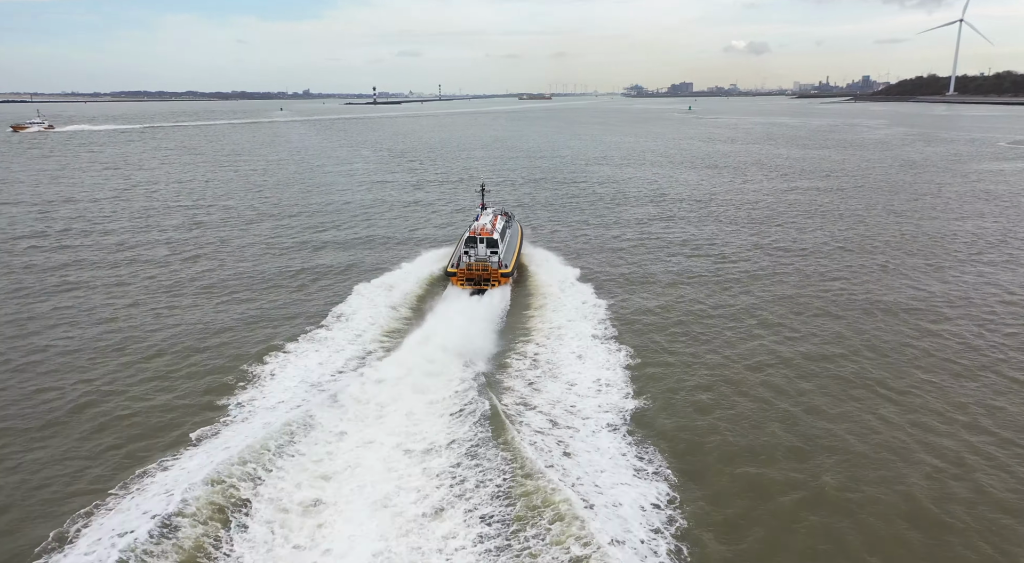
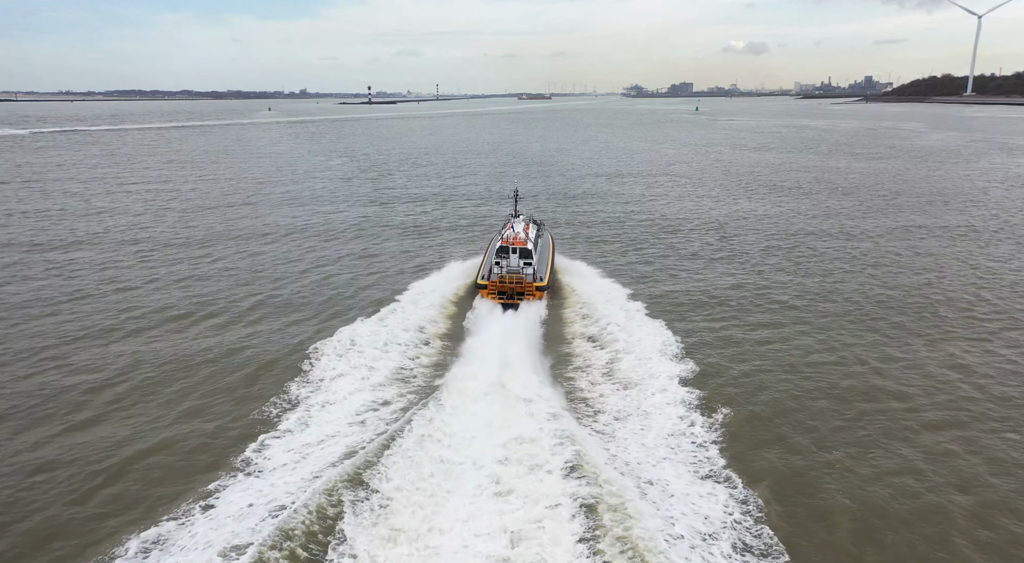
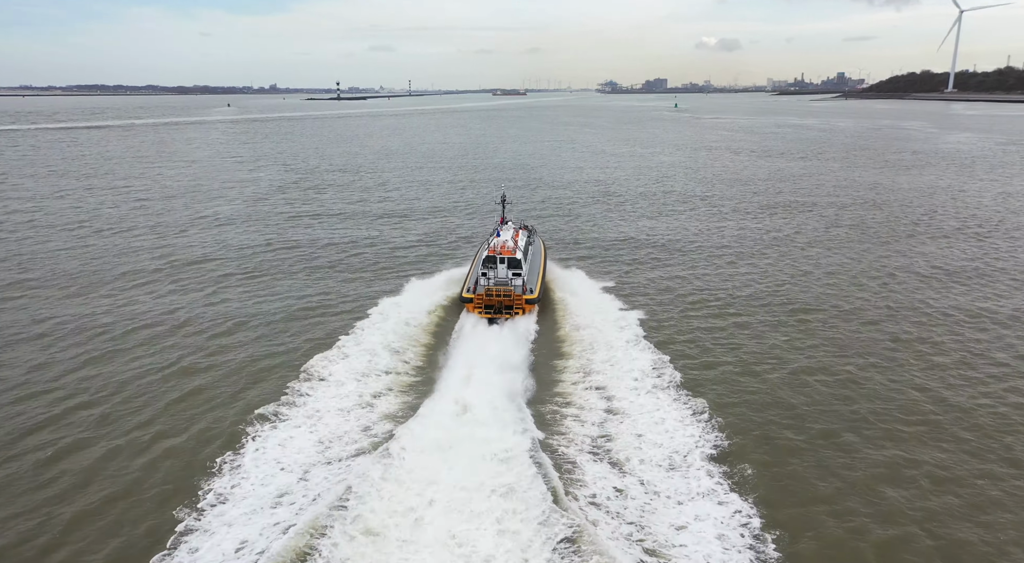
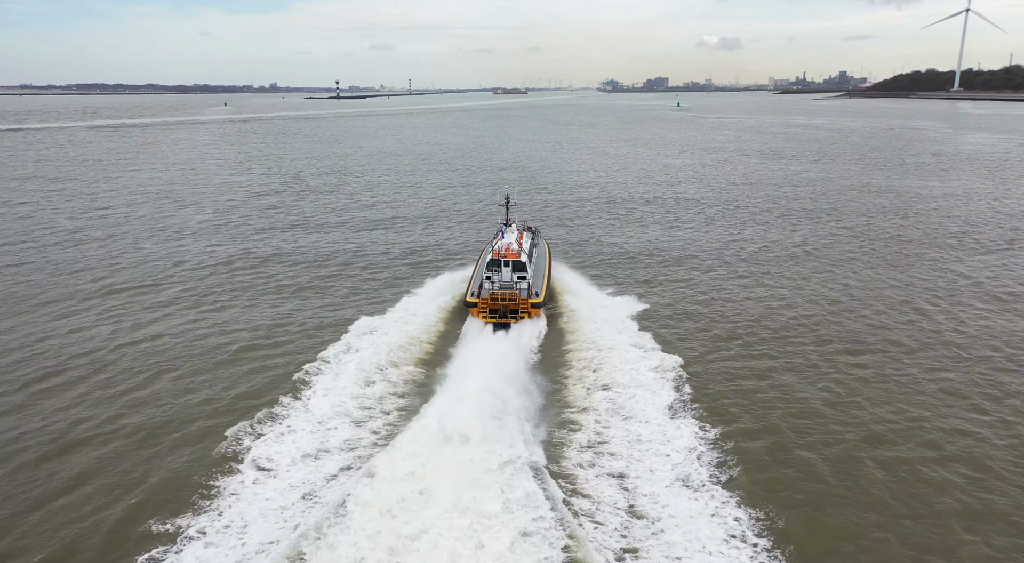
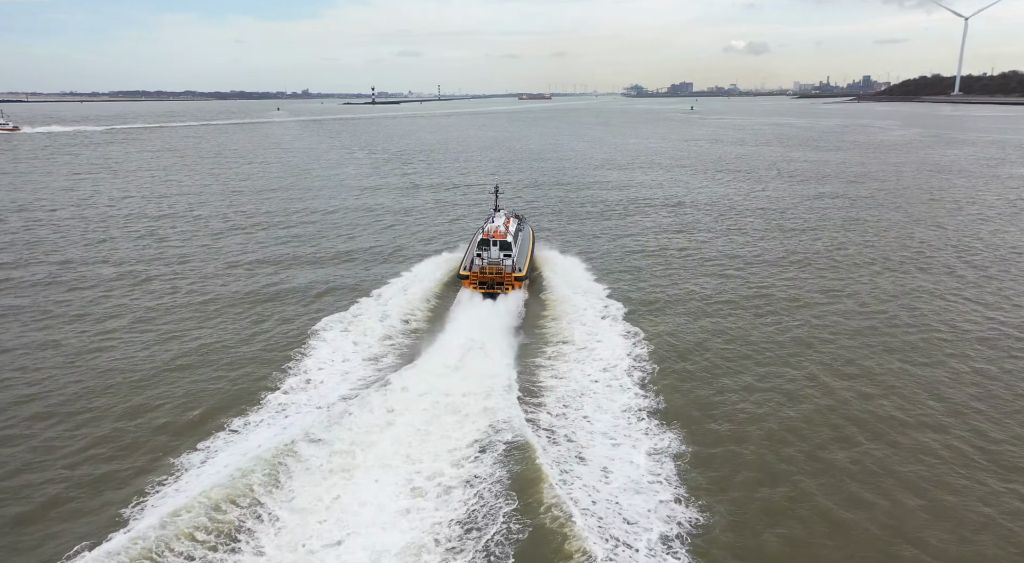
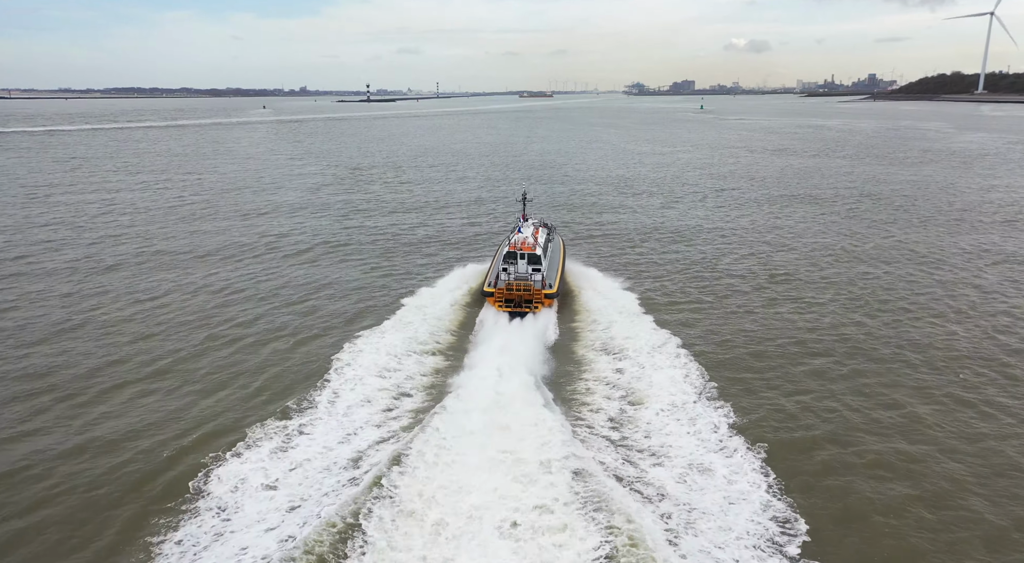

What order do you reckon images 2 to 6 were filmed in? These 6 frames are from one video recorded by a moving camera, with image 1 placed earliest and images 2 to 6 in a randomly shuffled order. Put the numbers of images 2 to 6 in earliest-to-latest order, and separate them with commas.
5, 2, 6, 3, 4
